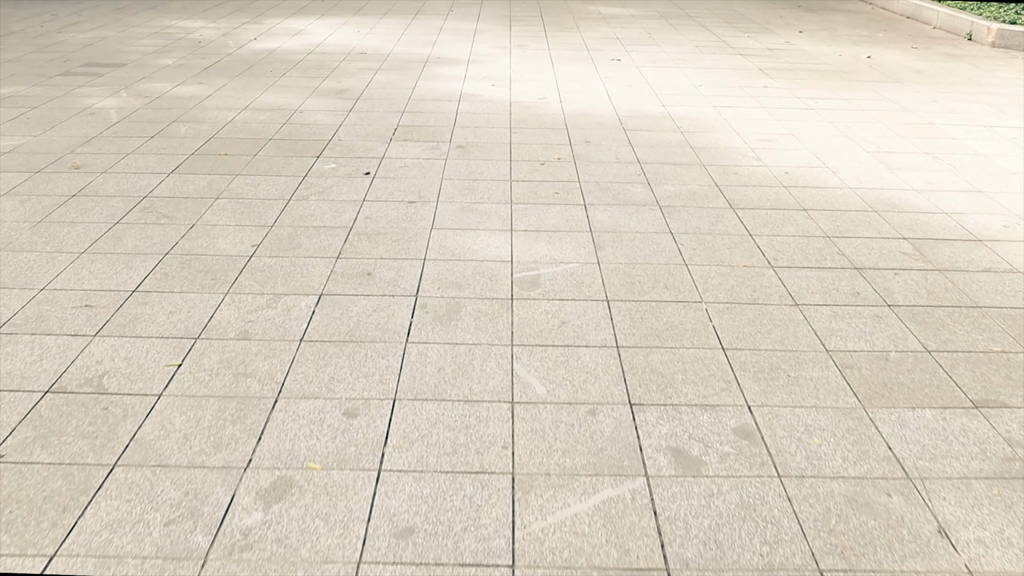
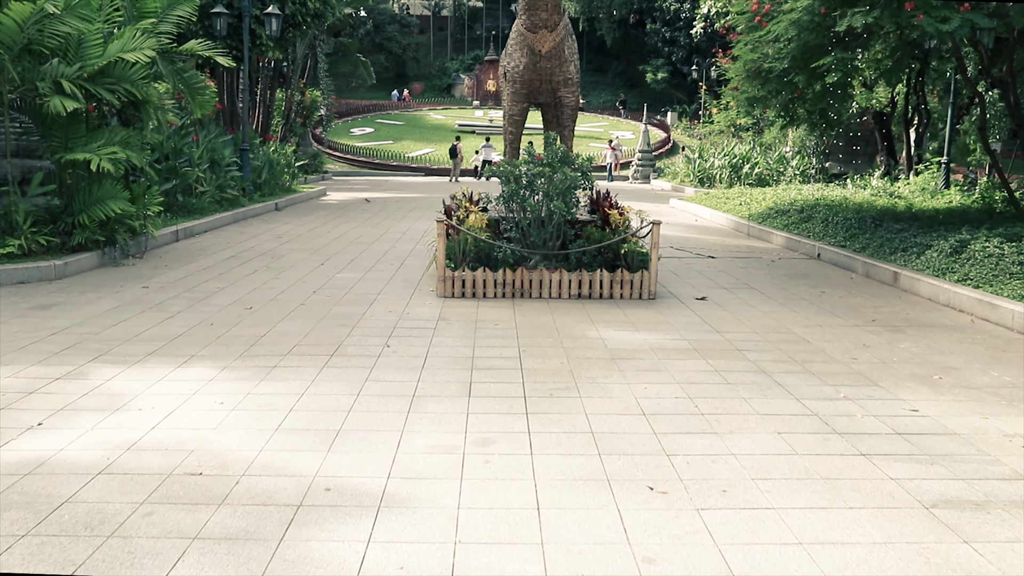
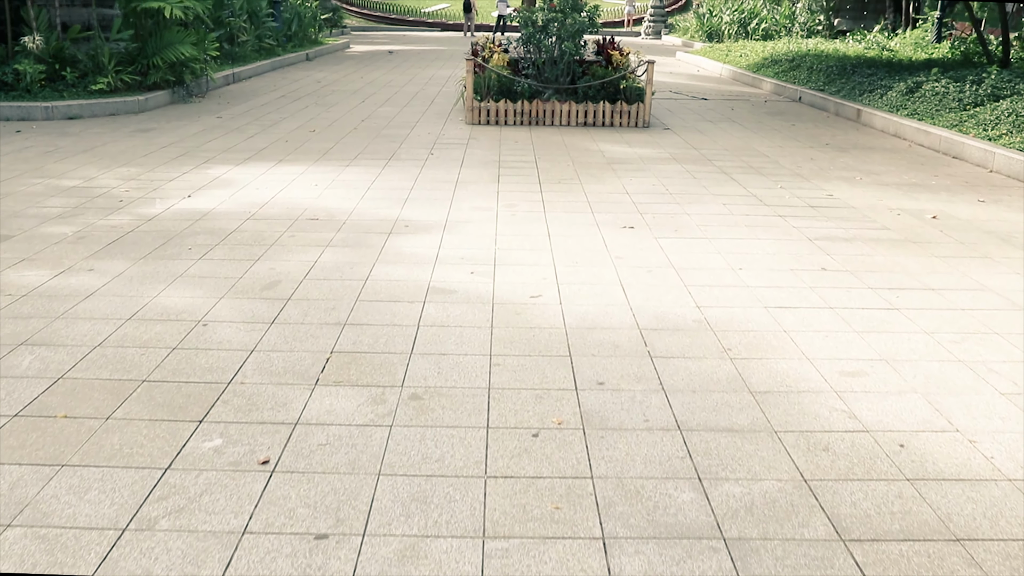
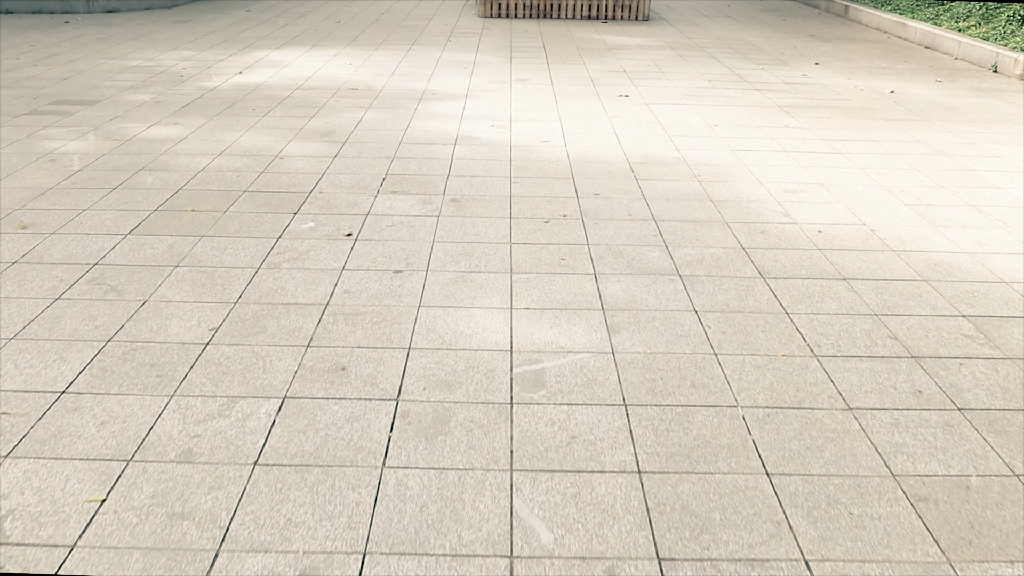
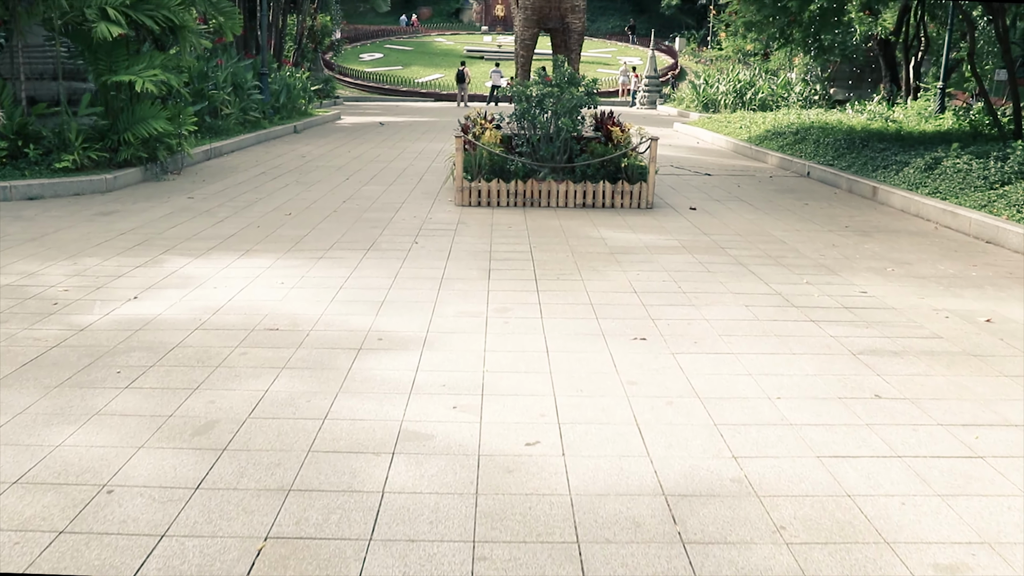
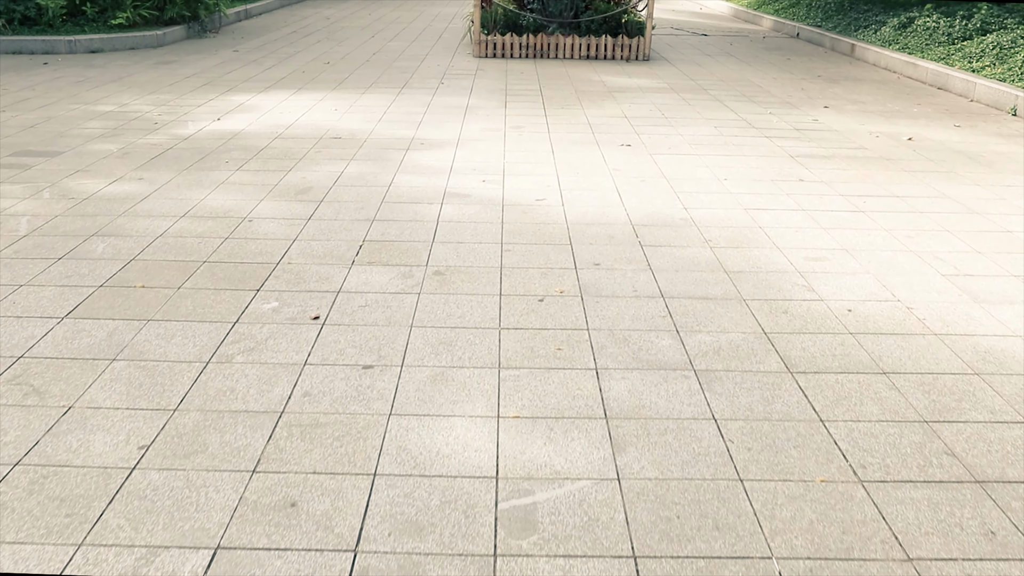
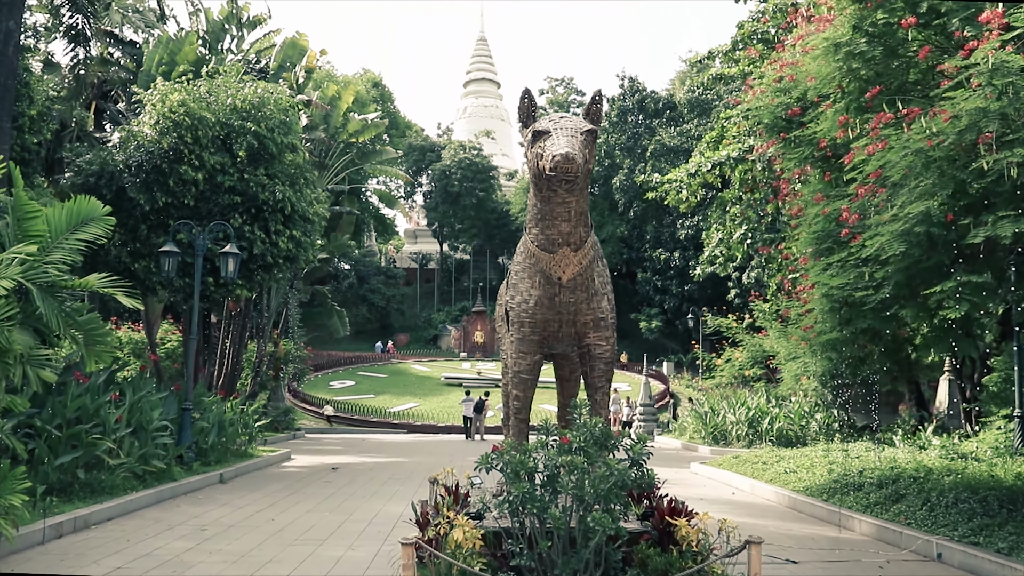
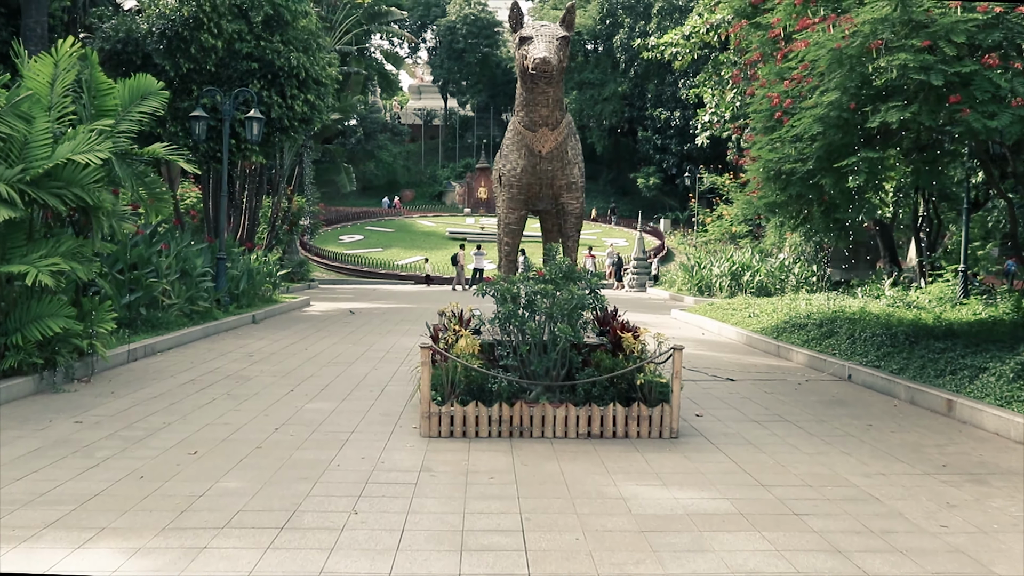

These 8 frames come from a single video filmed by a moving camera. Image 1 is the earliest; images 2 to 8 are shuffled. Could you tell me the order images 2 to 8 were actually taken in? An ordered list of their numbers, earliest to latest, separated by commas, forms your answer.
4, 6, 3, 5, 2, 8, 7
